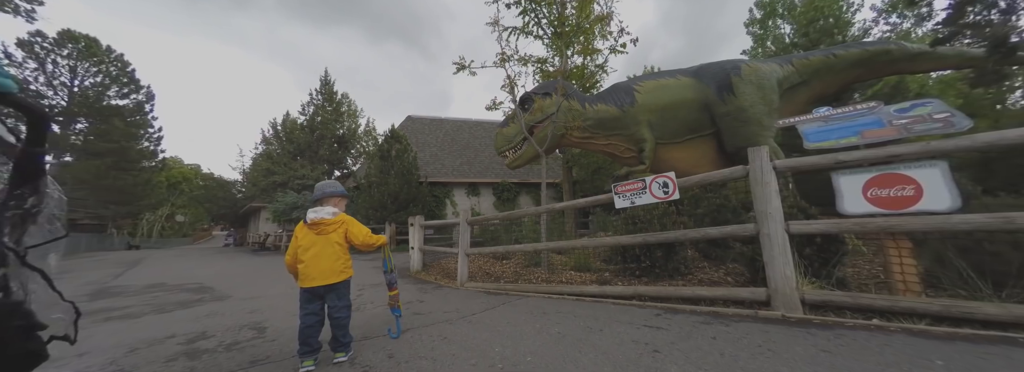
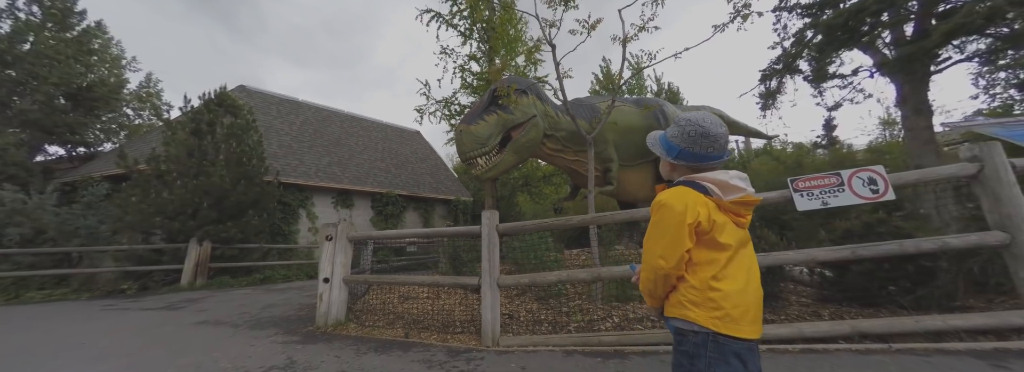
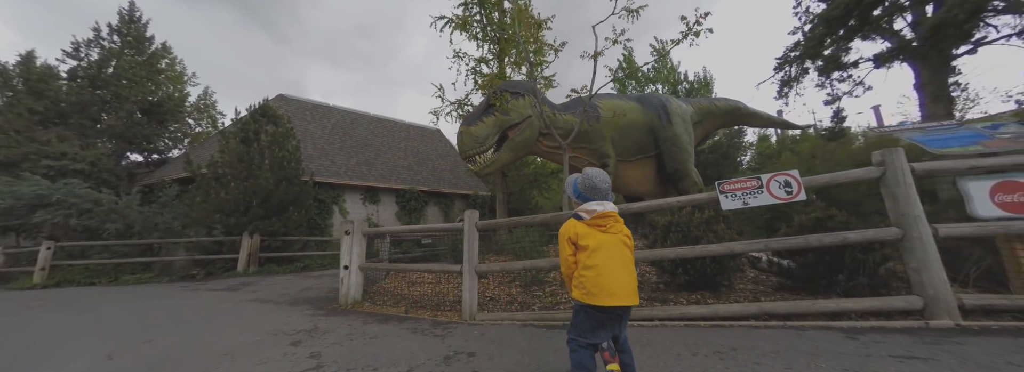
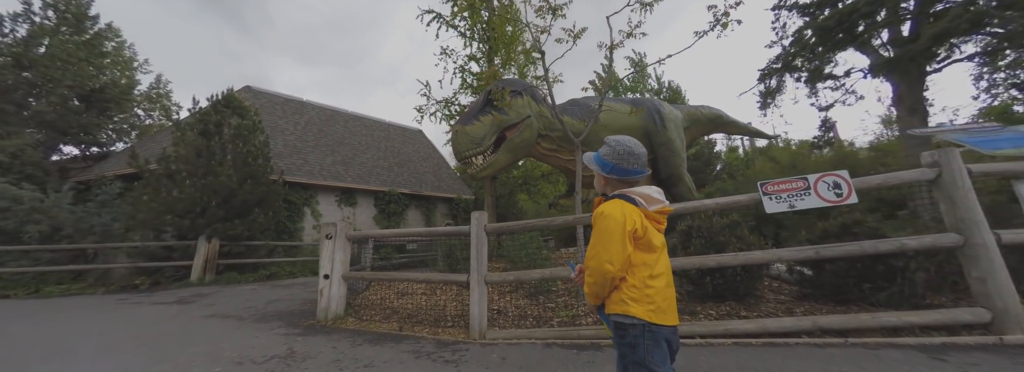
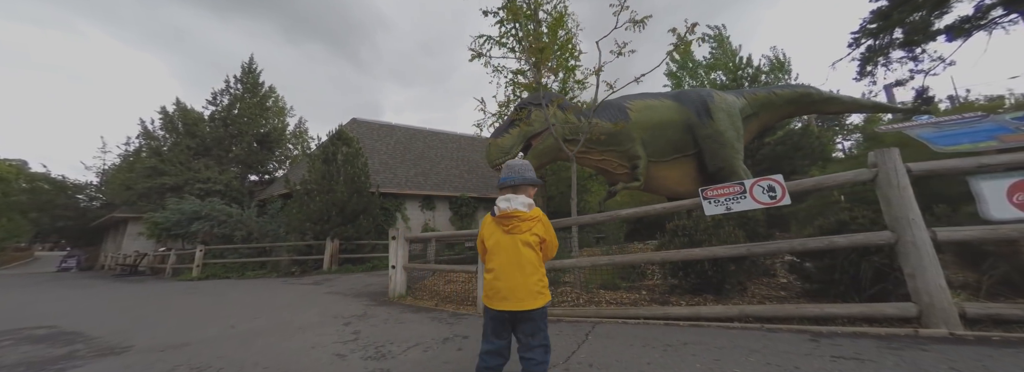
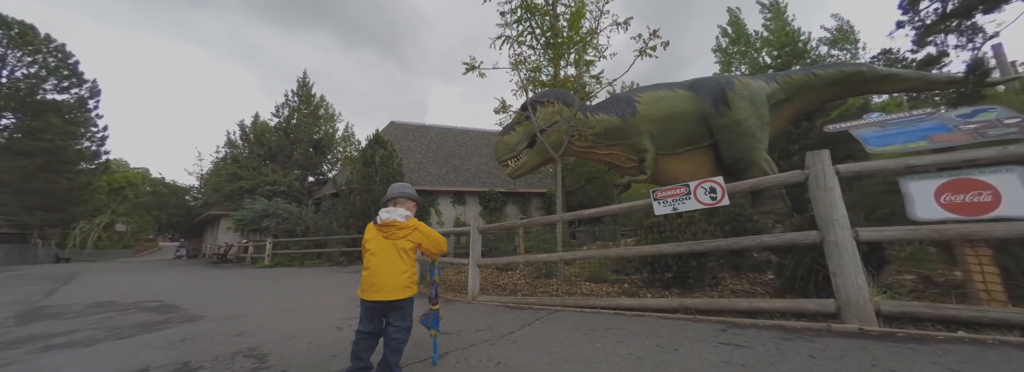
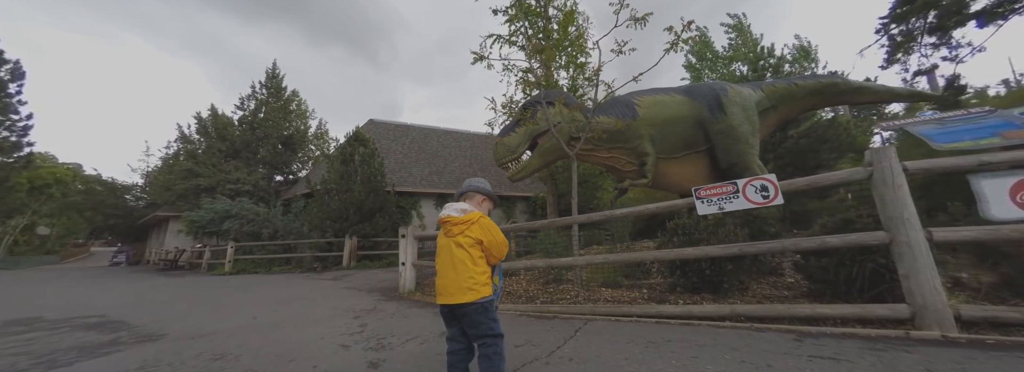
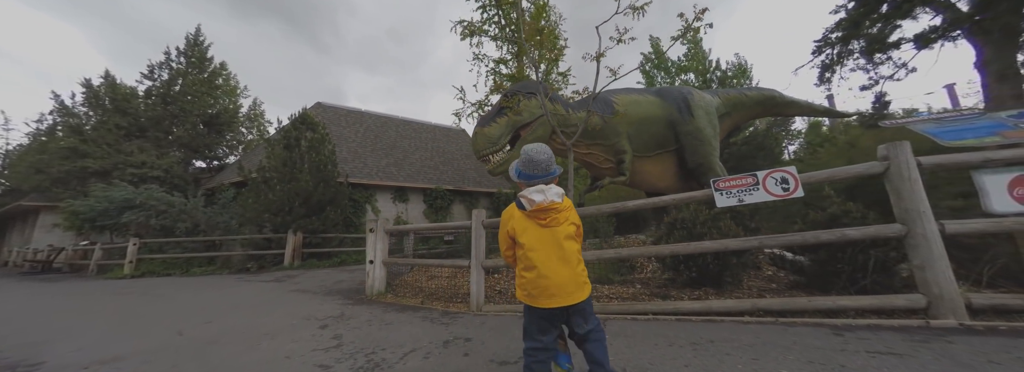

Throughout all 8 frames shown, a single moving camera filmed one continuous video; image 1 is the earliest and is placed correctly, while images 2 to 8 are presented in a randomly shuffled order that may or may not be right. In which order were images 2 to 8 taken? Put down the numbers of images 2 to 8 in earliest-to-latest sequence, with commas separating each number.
6, 7, 5, 8, 3, 4, 2
